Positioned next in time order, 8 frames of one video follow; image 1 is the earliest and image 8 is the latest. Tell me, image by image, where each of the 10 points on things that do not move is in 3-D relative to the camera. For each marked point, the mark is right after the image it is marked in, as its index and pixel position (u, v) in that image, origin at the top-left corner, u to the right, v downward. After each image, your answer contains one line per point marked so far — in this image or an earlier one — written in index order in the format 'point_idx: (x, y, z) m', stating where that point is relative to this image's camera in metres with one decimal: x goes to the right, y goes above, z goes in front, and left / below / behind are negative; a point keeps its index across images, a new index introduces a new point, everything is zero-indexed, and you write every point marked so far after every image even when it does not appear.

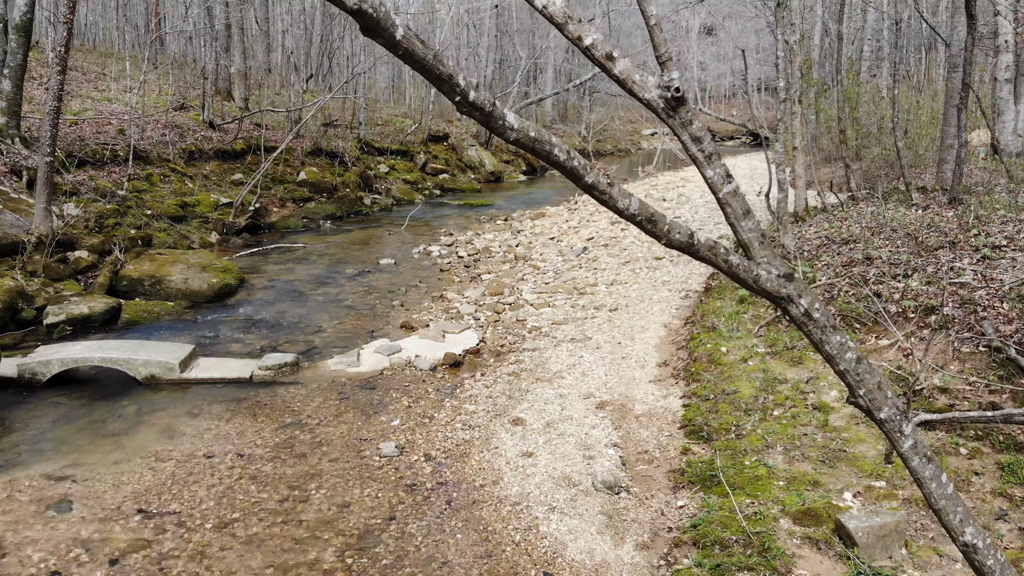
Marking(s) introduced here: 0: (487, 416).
0: (-0.3, -1.4, +6.8) m
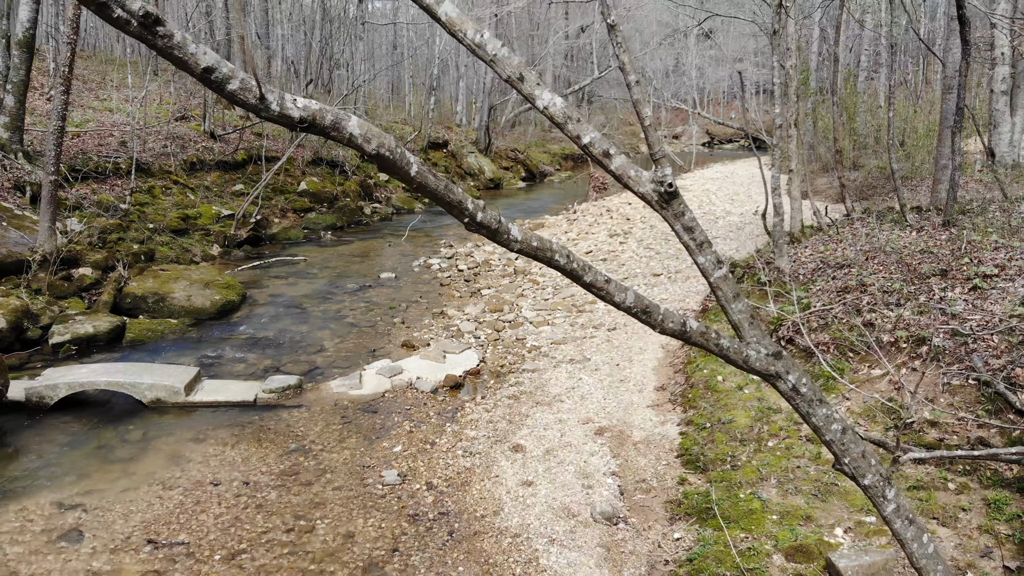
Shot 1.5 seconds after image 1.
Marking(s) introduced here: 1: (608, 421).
0: (-0.3, -1.8, +6.9) m
1: (+1.1, -1.6, +7.1) m
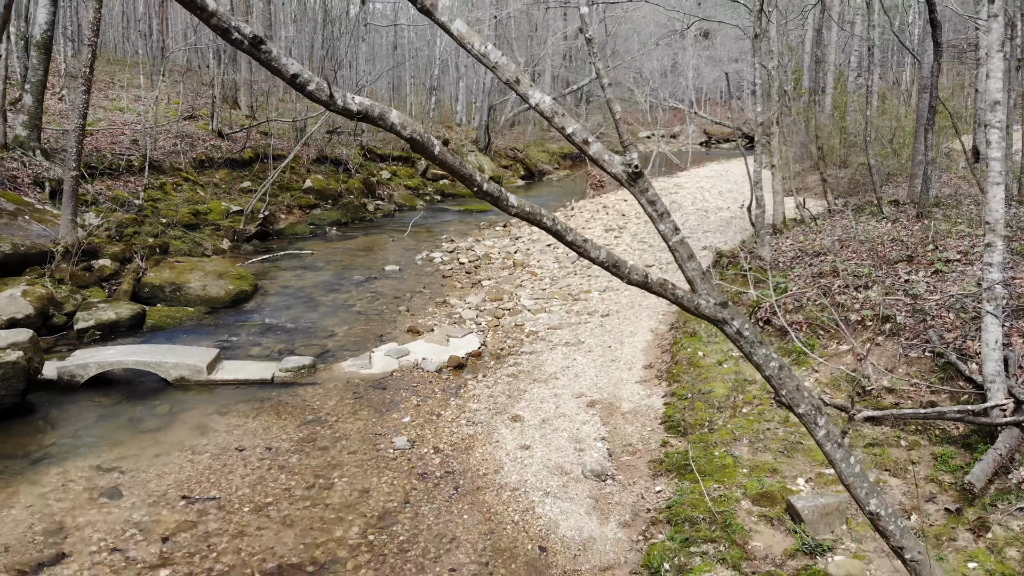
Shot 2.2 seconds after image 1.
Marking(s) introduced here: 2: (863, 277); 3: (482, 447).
0: (-0.3, -1.6, +7.5) m
1: (+1.1, -1.4, +7.7) m
2: (+4.5, +0.1, +7.8) m
3: (-0.3, -1.8, +6.8) m
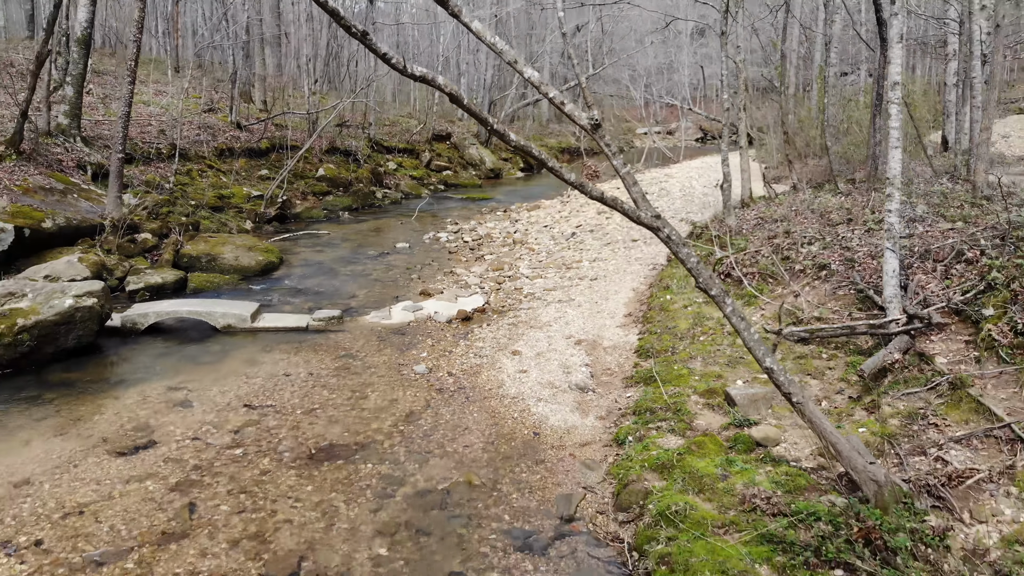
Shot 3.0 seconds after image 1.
0: (-0.3, -0.9, +8.9) m
1: (+1.1, -0.7, +9.1) m
2: (+4.5, +0.8, +9.2) m
3: (-0.3, -1.2, +8.2) m
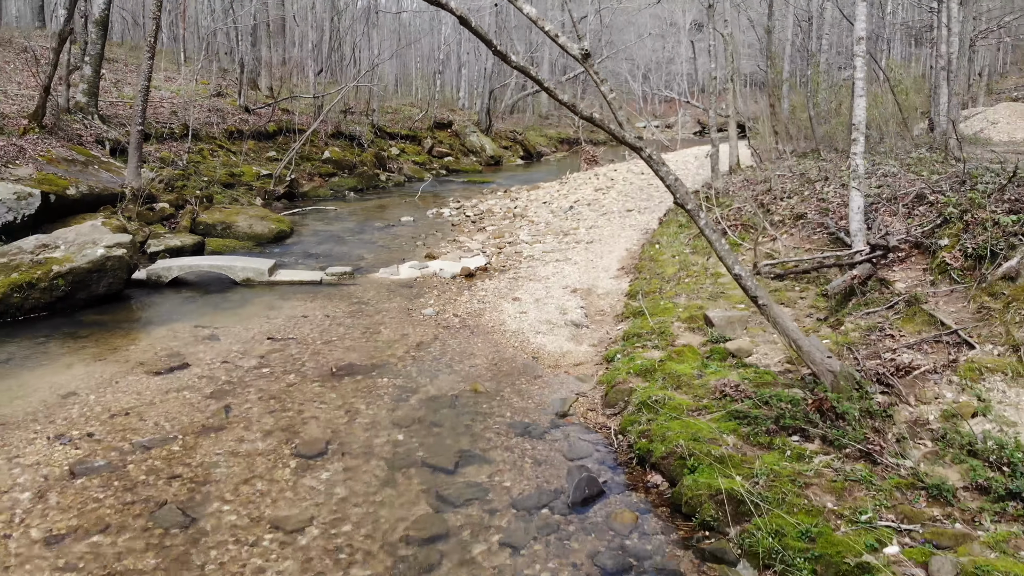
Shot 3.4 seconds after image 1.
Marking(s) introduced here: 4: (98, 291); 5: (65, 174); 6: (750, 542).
0: (-0.3, -0.2, +9.6) m
1: (+1.1, 0.0, +9.7) m
2: (+4.5, +1.6, +9.8) m
3: (-0.3, -0.4, +8.8) m
4: (-6.4, 0.0, +9.4) m
5: (-9.5, +2.4, +12.8) m
6: (+1.6, -1.7, +4.1) m
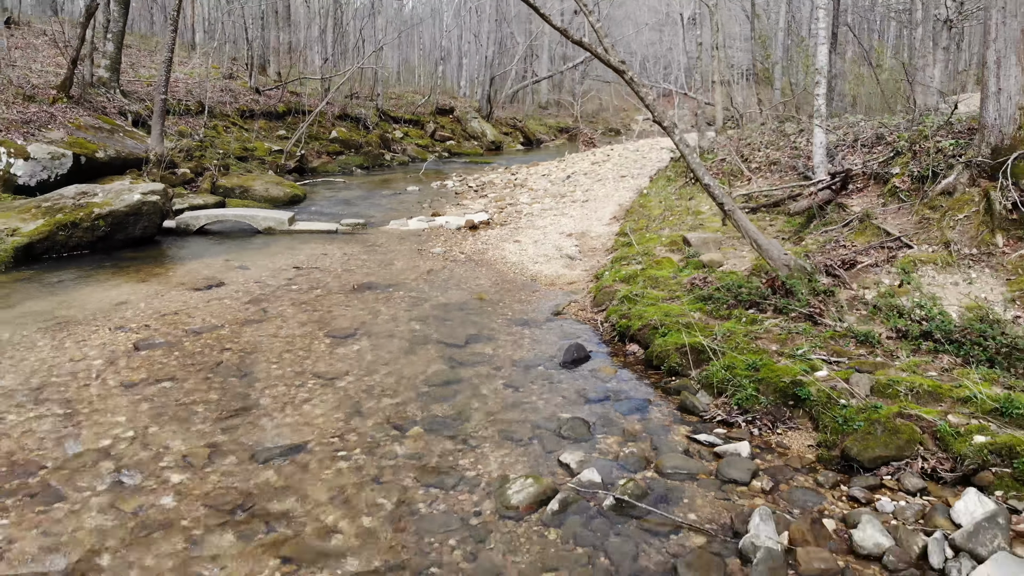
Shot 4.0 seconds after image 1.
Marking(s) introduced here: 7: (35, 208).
0: (-0.3, +0.8, +10.4) m
1: (+1.1, +1.0, +10.6) m
2: (+4.5, +2.5, +10.7) m
3: (-0.3, +0.6, +9.7) m
4: (-6.4, +0.9, +10.2) m
5: (-9.5, +3.4, +13.7) m
6: (+1.6, -0.7, +5.0) m
7: (-7.8, +1.3, +9.8) m
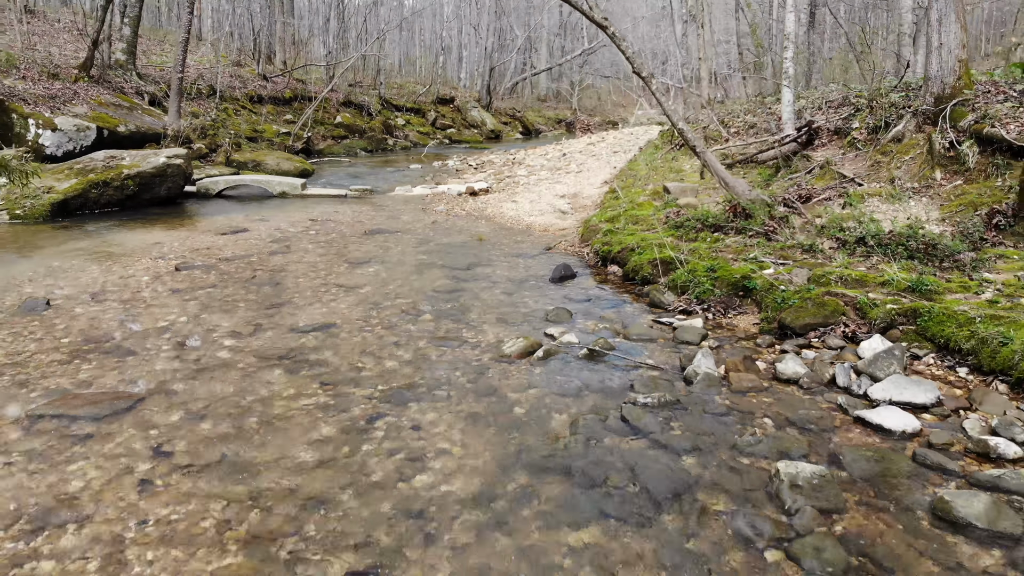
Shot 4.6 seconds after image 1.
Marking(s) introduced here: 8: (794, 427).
0: (-0.3, +1.6, +11.2) m
1: (+1.1, +1.8, +11.4) m
2: (+4.5, +3.3, +11.5) m
3: (-0.4, +1.4, +10.5) m
4: (-6.5, +1.7, +11.1) m
5: (-9.6, +4.2, +14.5) m
6: (+1.6, +0.1, +5.8) m
7: (-7.8, +2.1, +10.6) m
8: (+1.6, -0.8, +3.5) m
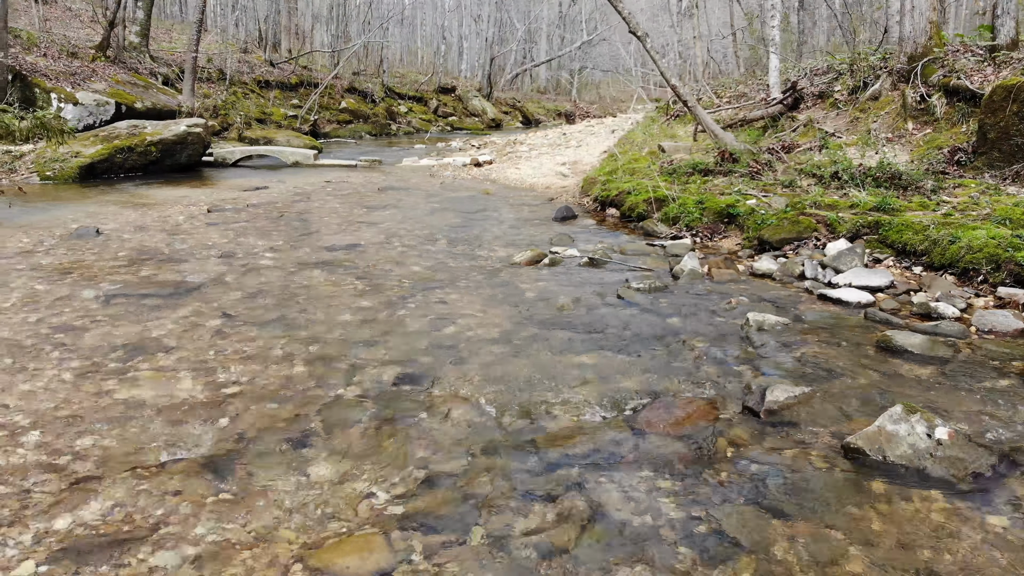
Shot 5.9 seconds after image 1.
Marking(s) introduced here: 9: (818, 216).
0: (-0.3, +2.3, +11.8) m
1: (+1.1, +2.5, +12.0) m
2: (+4.5, +4.1, +12.1) m
3: (-0.3, +2.1, +11.1) m
4: (-6.4, +2.4, +11.6) m
5: (-9.5, +4.9, +15.0) m
6: (+1.6, +0.8, +6.3) m
7: (-7.8, +2.8, +11.1) m
8: (+1.7, -0.1, +4.1) m
9: (+2.8, +0.7, +5.4) m
